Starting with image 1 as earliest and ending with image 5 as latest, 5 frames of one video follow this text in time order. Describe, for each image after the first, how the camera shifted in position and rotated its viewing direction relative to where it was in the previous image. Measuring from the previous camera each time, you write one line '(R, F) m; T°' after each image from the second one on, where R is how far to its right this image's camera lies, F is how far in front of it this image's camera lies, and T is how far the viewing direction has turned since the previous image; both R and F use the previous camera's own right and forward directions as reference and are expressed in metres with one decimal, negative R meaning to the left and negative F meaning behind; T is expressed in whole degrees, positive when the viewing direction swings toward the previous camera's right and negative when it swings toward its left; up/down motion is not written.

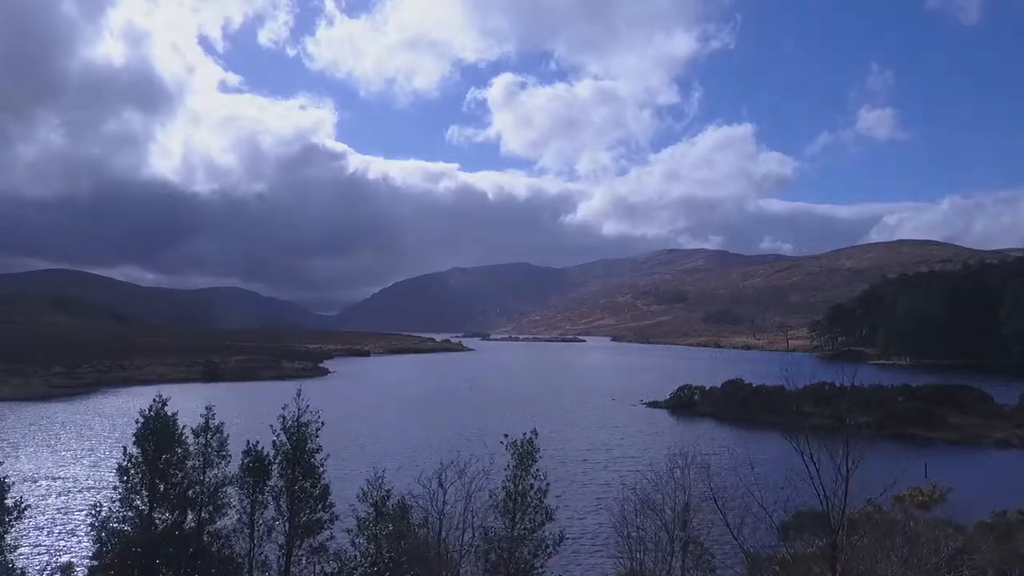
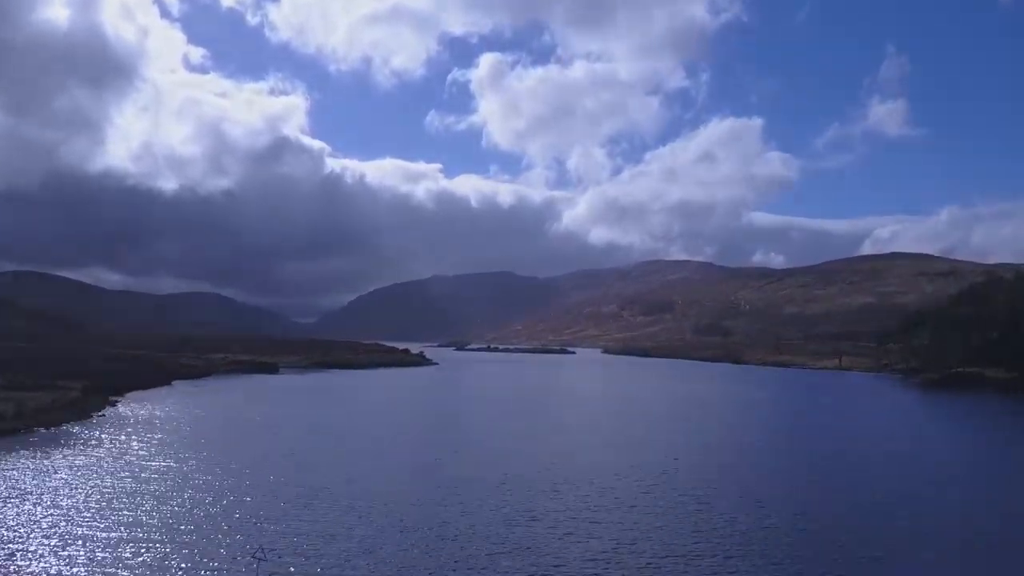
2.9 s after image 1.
(+0.1, +7.9) m; +1°
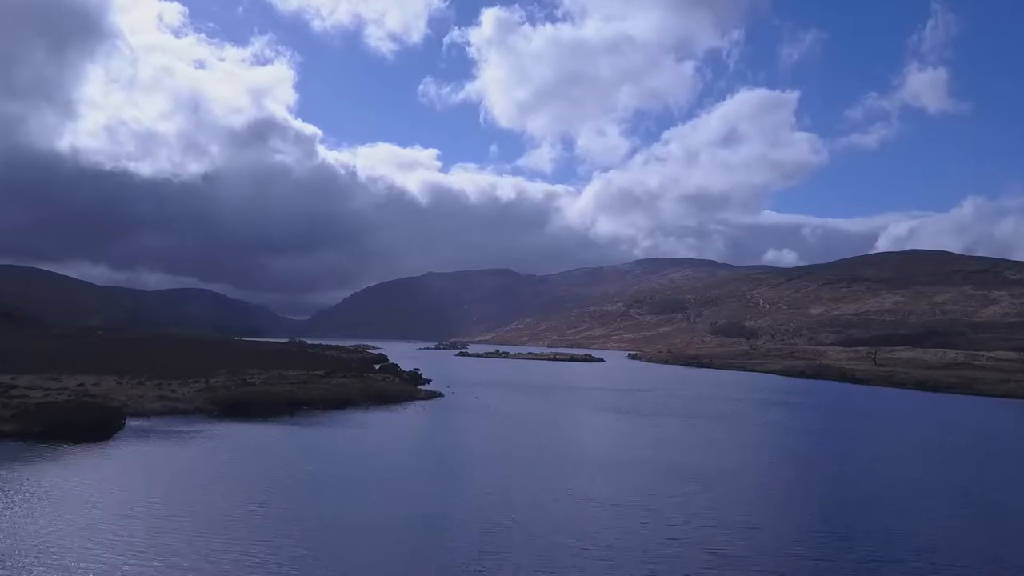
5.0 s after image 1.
(-1.1, +9.0) m; 0°
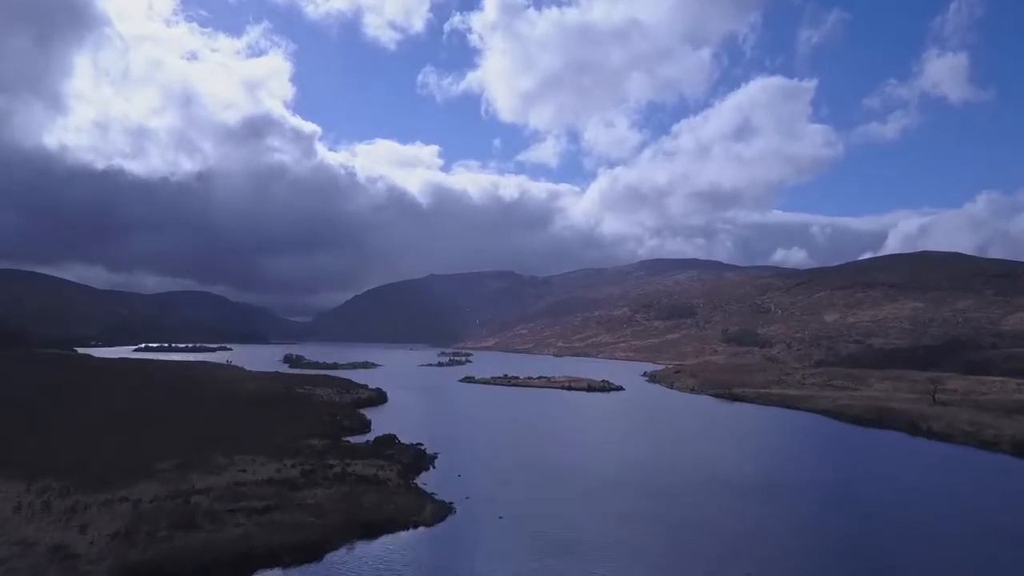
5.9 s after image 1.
(-0.4, +3.7) m; 0°
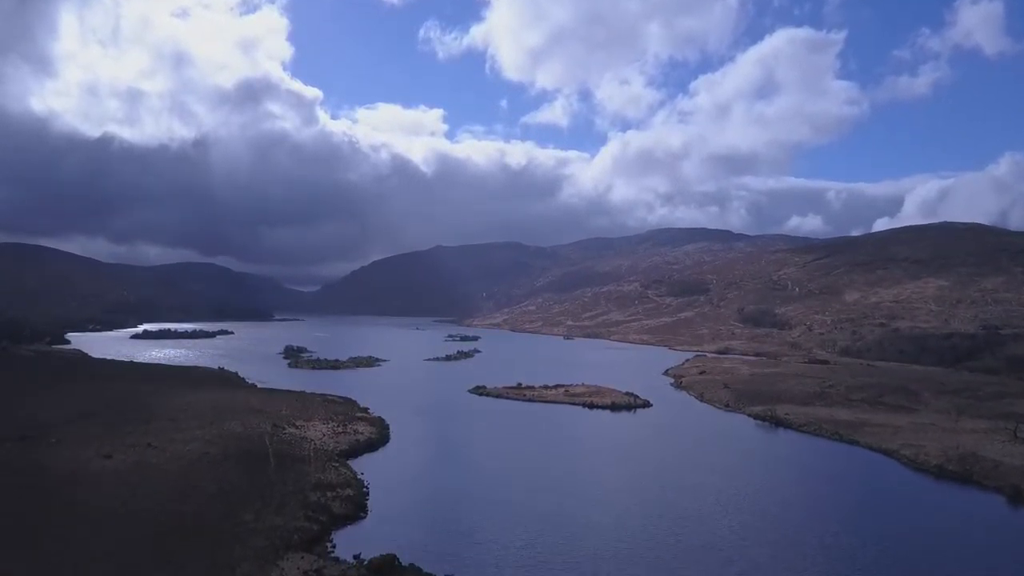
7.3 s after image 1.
(-0.4, +3.9) m; 0°
